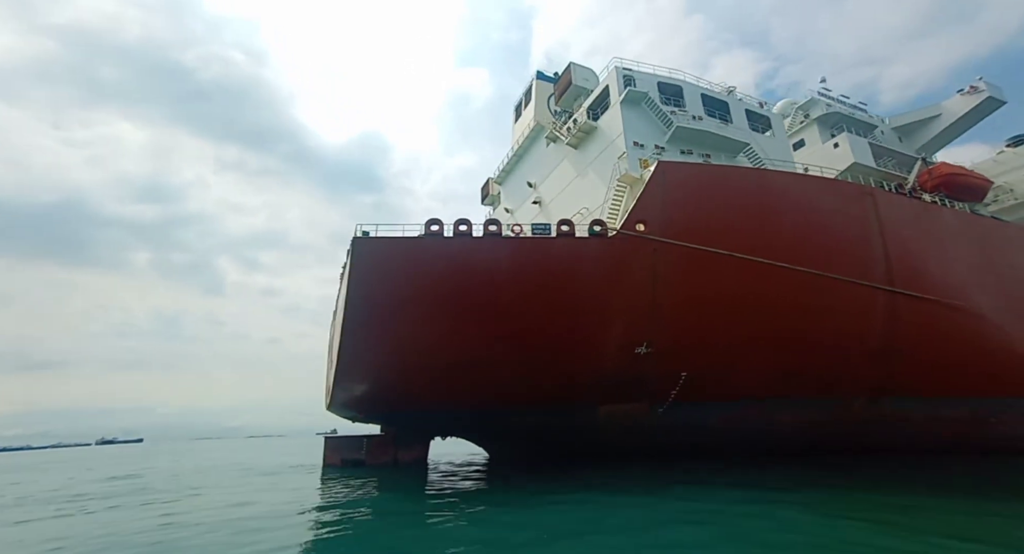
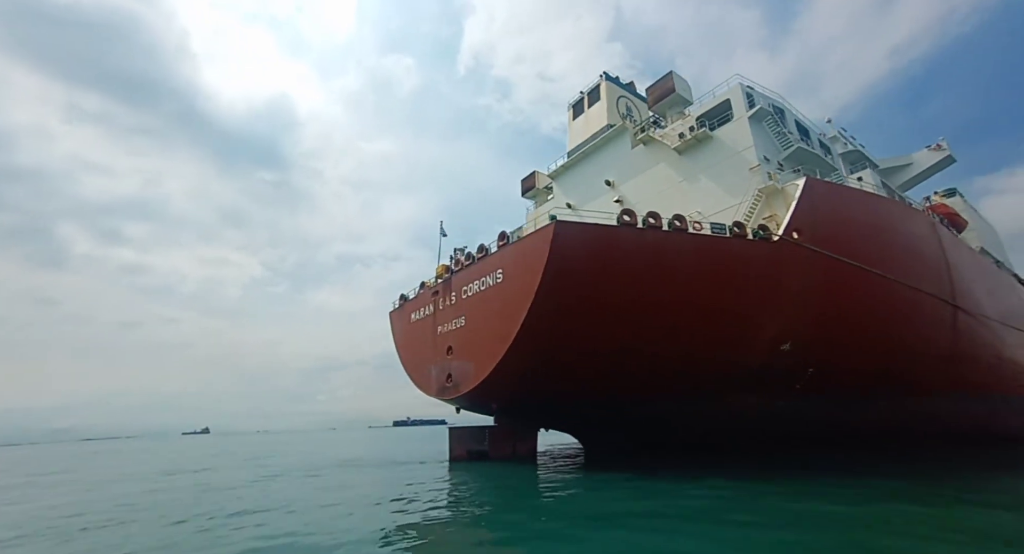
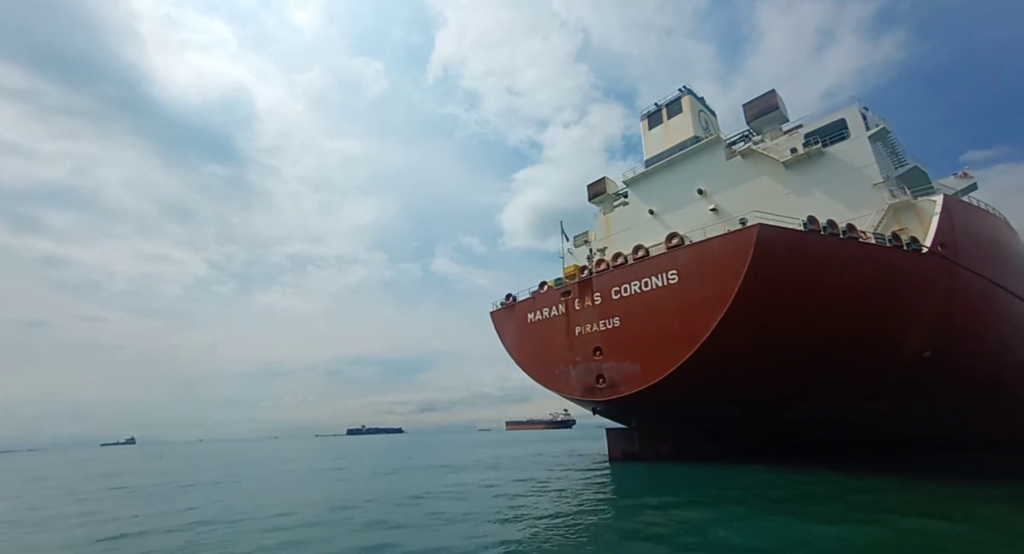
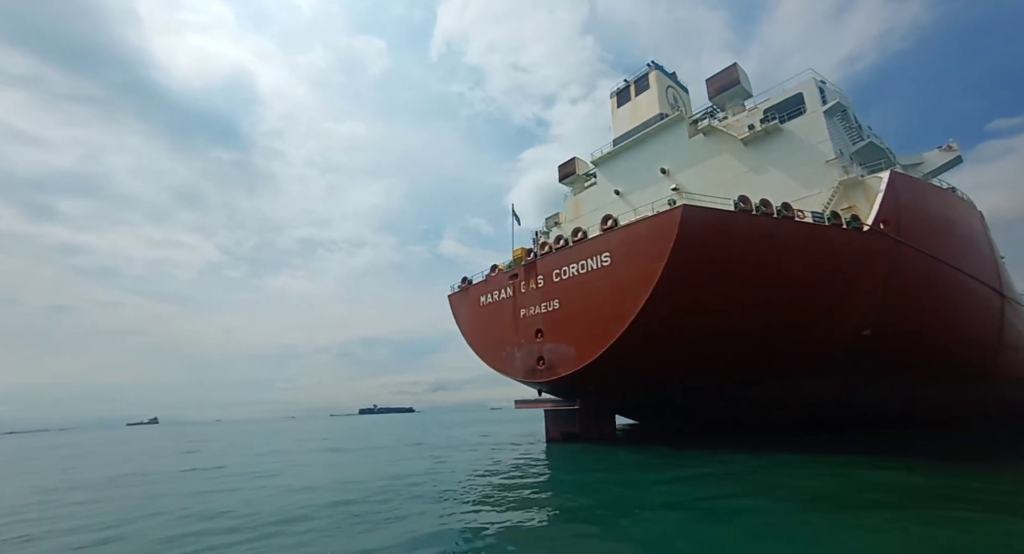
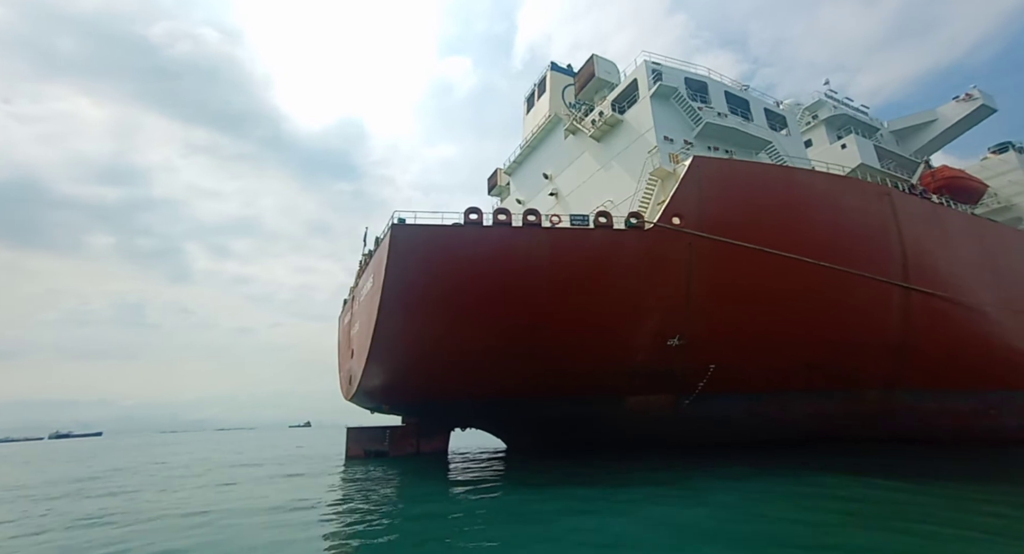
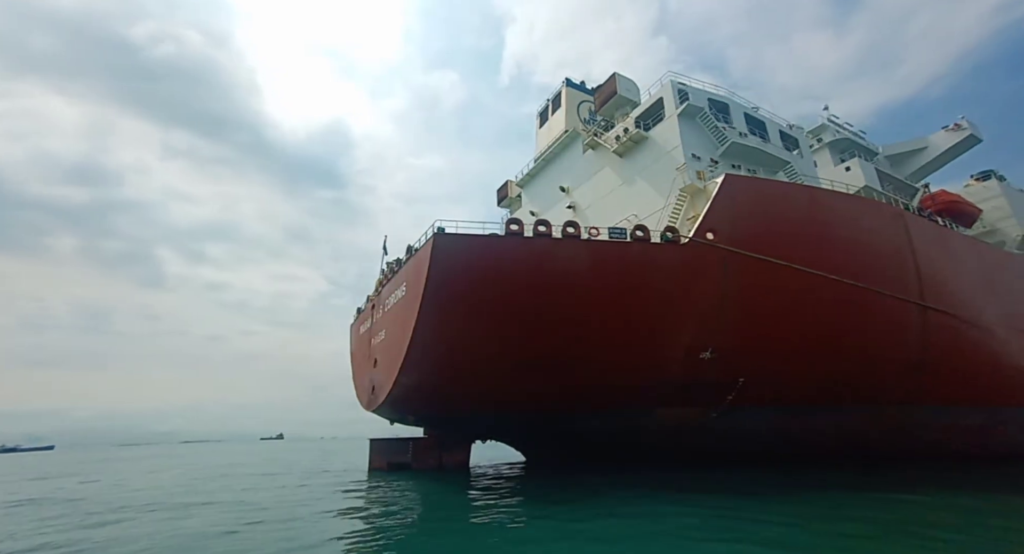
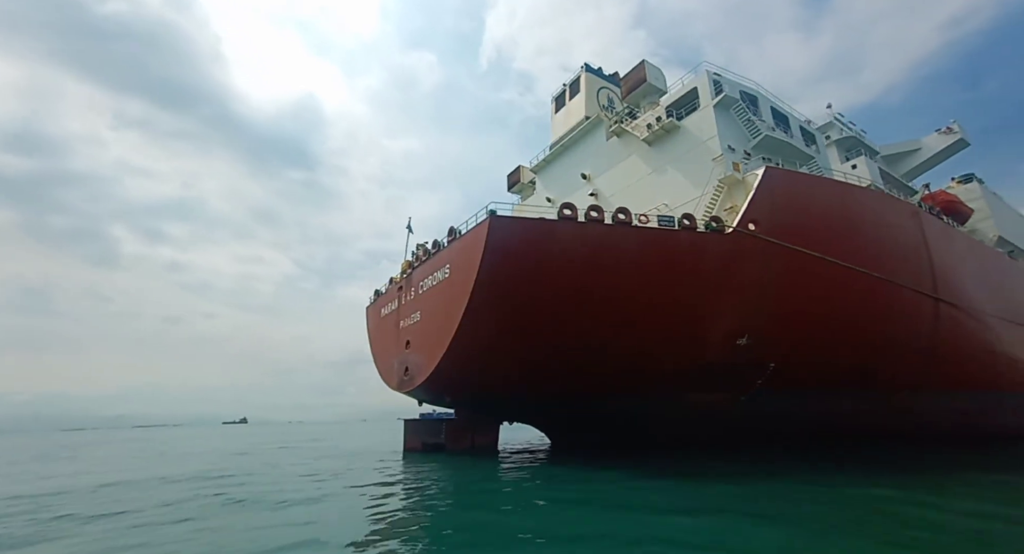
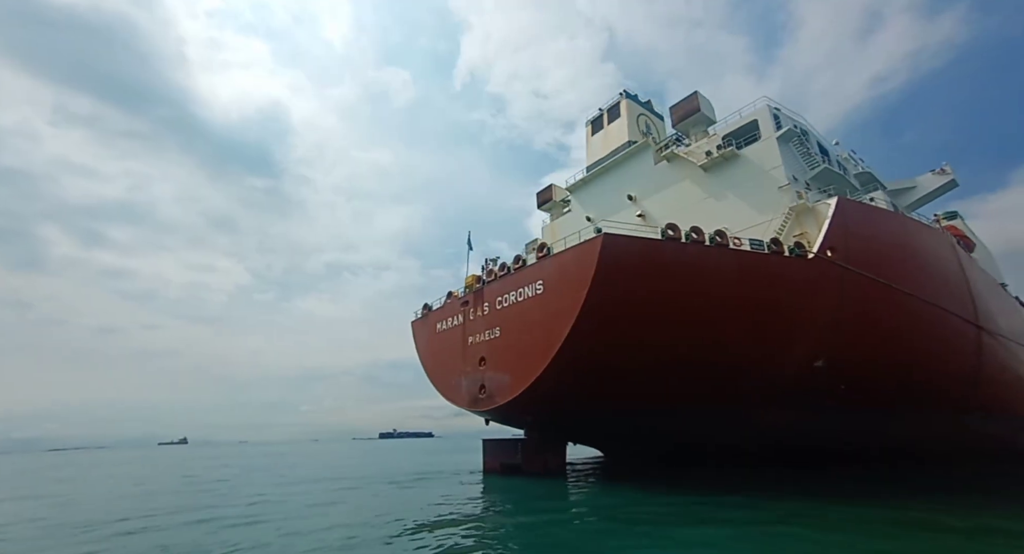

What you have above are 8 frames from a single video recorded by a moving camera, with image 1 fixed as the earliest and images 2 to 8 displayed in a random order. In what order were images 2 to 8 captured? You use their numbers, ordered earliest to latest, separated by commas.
5, 6, 7, 2, 8, 4, 3
